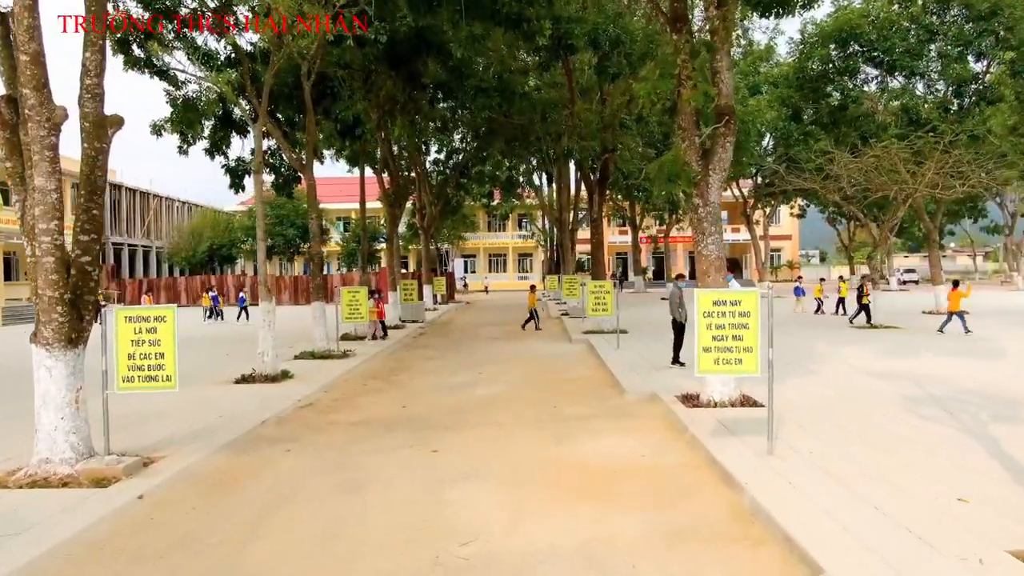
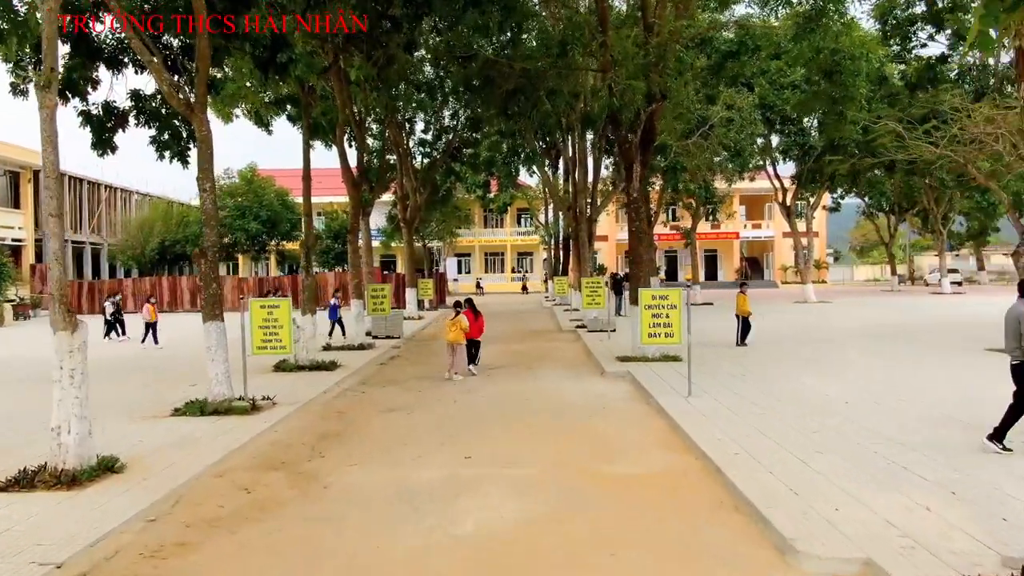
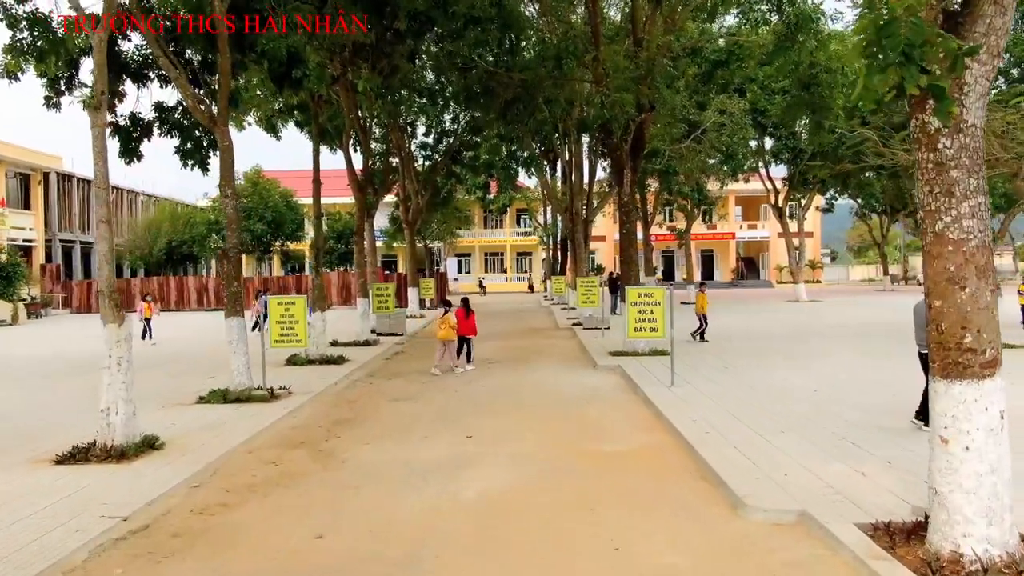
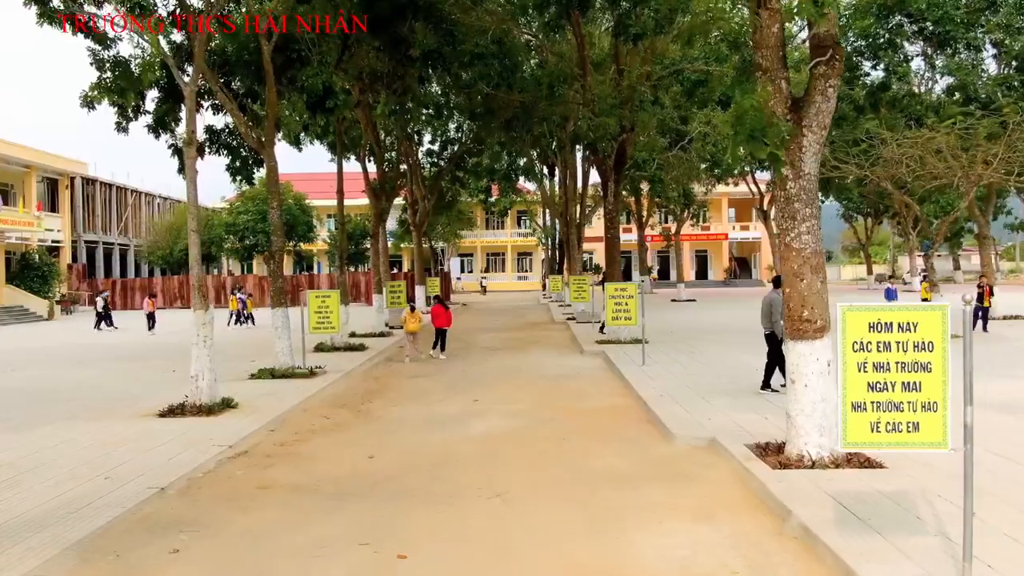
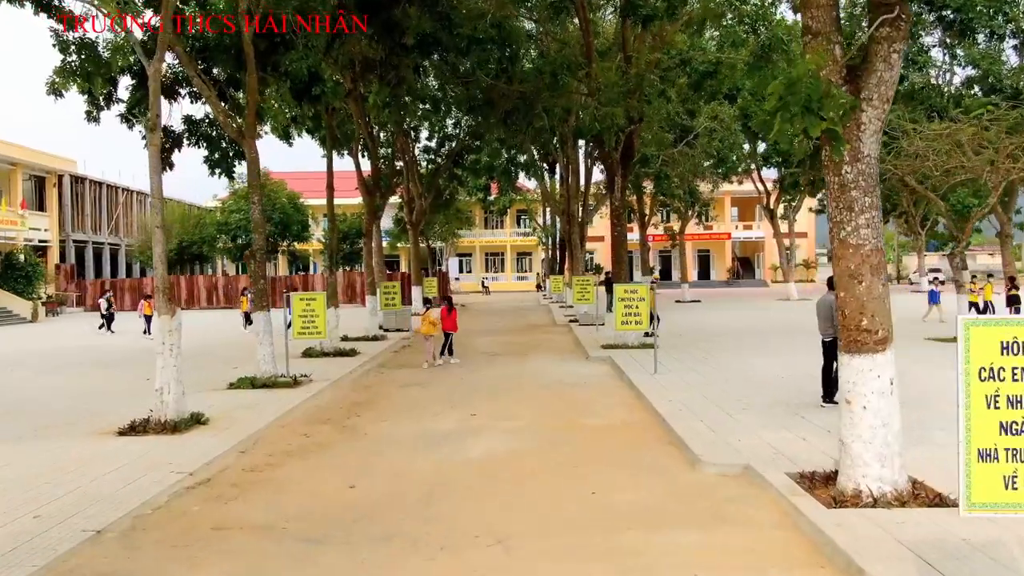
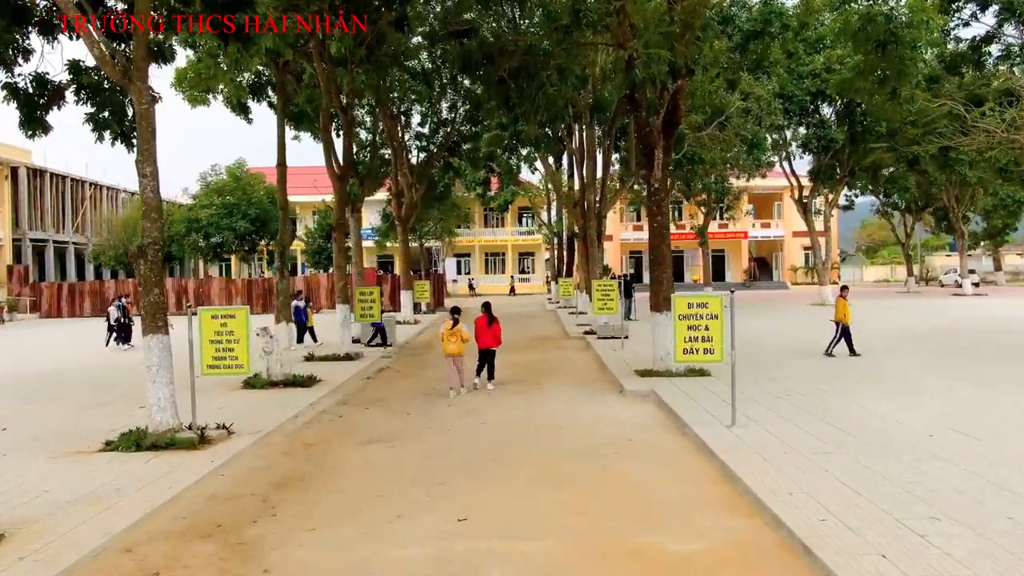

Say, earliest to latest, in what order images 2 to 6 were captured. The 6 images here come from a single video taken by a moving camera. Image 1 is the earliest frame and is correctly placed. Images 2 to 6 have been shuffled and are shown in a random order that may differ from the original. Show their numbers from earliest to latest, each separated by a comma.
4, 5, 3, 2, 6
